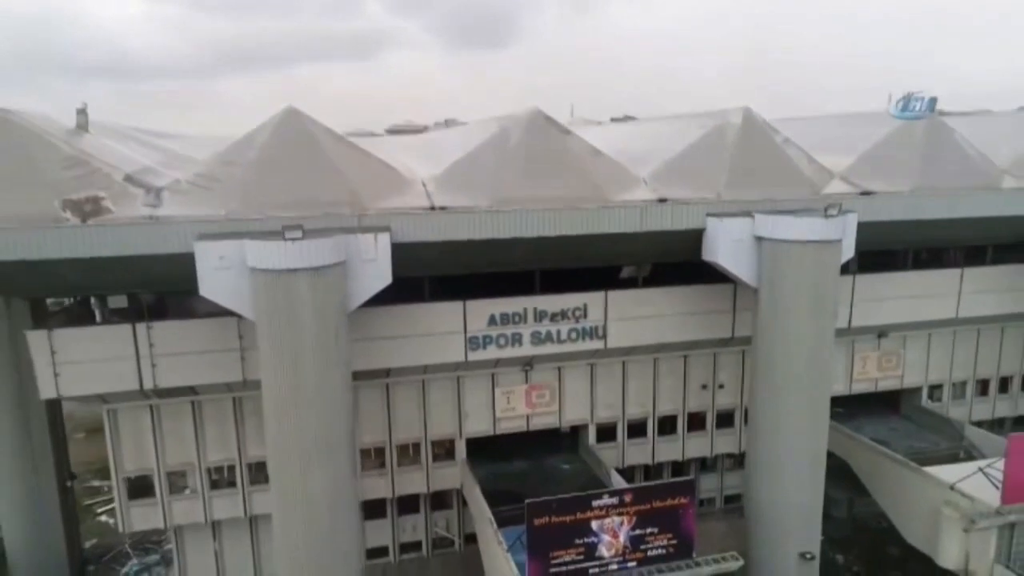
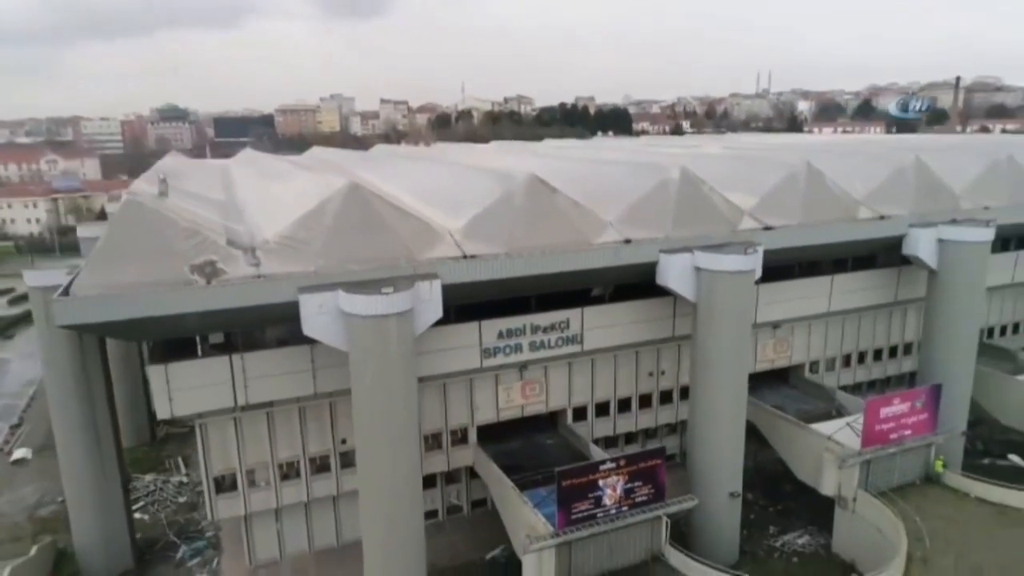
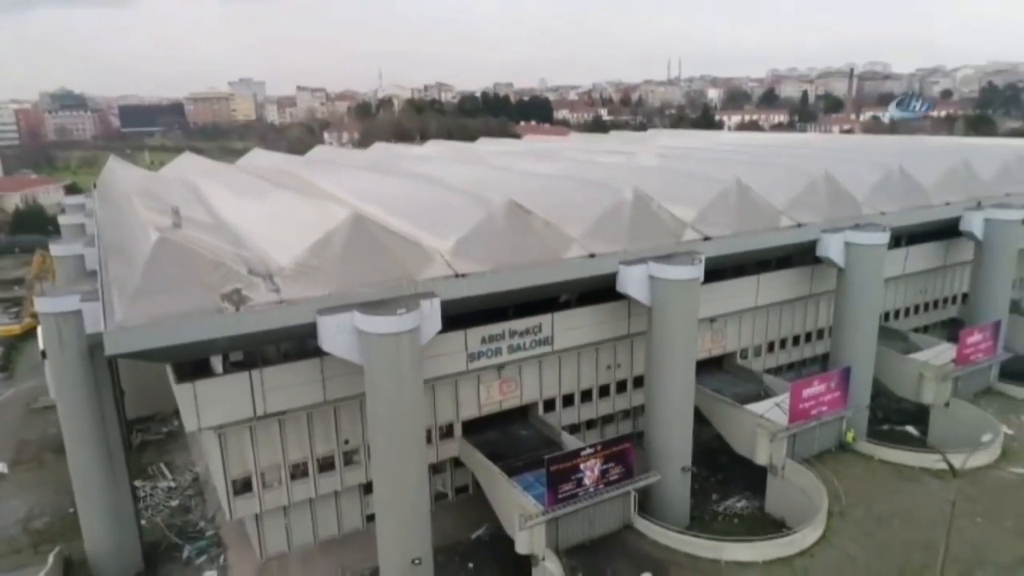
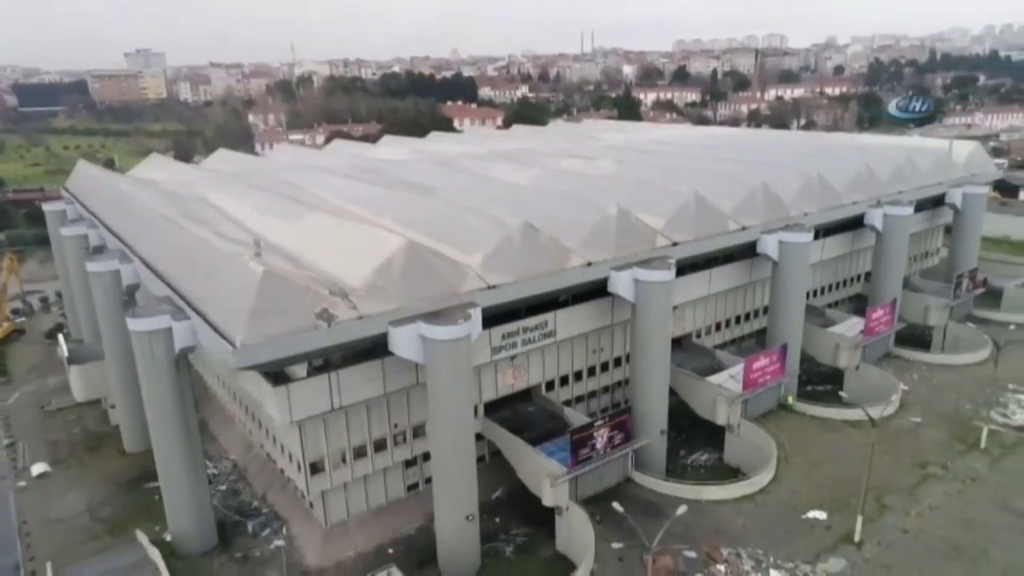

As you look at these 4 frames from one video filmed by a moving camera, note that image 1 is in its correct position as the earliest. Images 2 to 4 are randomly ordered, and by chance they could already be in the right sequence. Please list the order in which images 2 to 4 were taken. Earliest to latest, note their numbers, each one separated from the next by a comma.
2, 3, 4
